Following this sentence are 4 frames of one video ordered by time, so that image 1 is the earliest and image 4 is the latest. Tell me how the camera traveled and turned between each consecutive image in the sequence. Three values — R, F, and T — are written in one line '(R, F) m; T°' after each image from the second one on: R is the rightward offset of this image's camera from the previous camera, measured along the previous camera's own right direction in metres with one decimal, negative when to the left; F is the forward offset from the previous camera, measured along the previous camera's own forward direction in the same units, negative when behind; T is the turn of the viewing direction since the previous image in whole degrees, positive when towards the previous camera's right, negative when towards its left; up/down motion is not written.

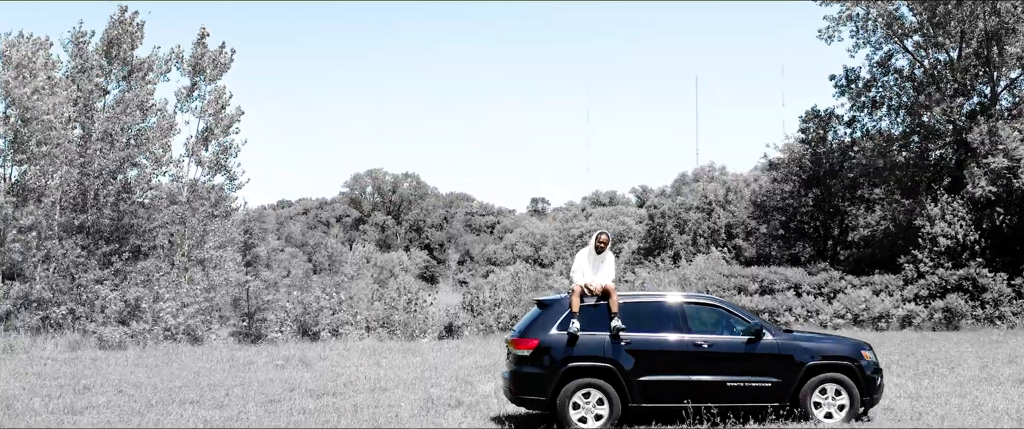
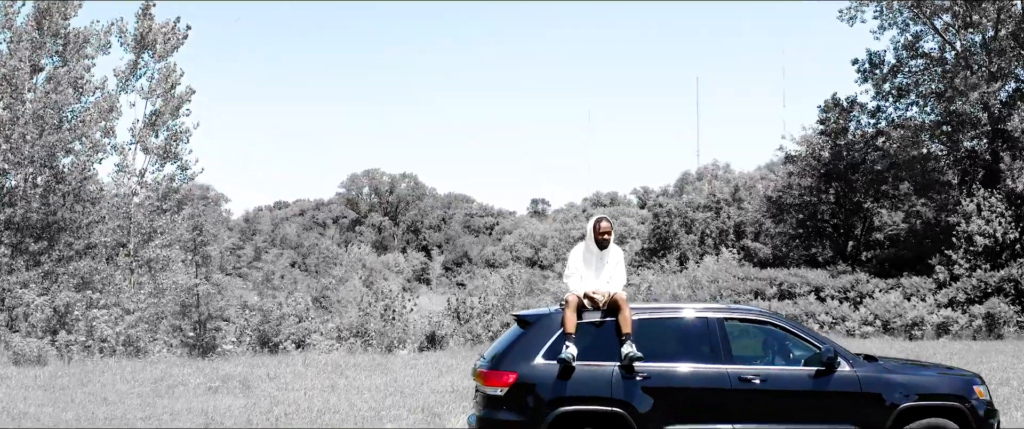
(+0.2, +2.3) m; 0°
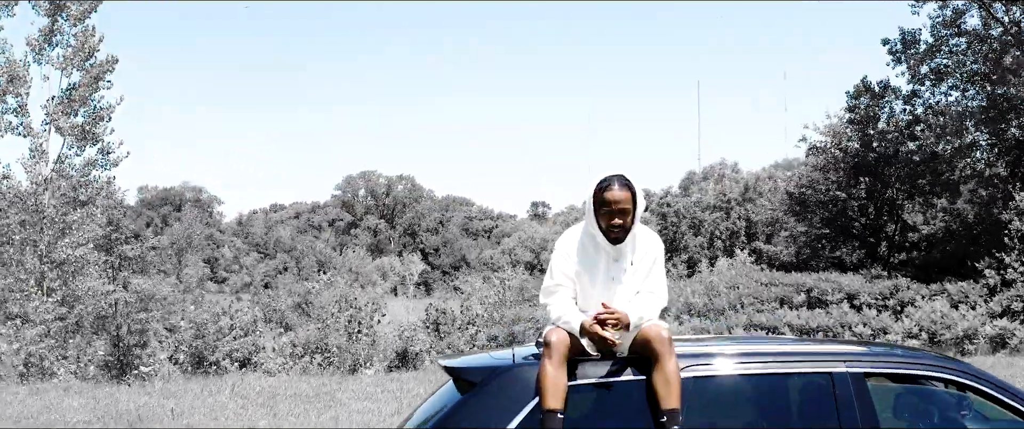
(+0.3, +2.7) m; 0°
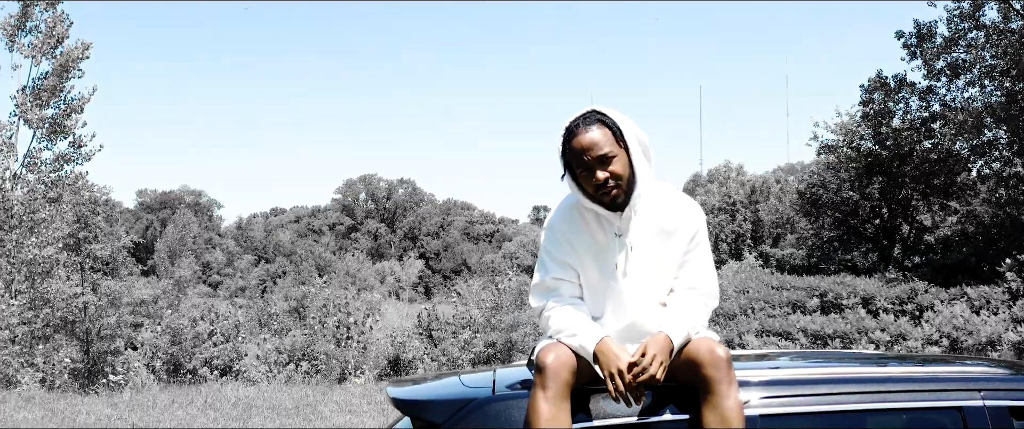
(+0.1, +0.9) m; 0°
